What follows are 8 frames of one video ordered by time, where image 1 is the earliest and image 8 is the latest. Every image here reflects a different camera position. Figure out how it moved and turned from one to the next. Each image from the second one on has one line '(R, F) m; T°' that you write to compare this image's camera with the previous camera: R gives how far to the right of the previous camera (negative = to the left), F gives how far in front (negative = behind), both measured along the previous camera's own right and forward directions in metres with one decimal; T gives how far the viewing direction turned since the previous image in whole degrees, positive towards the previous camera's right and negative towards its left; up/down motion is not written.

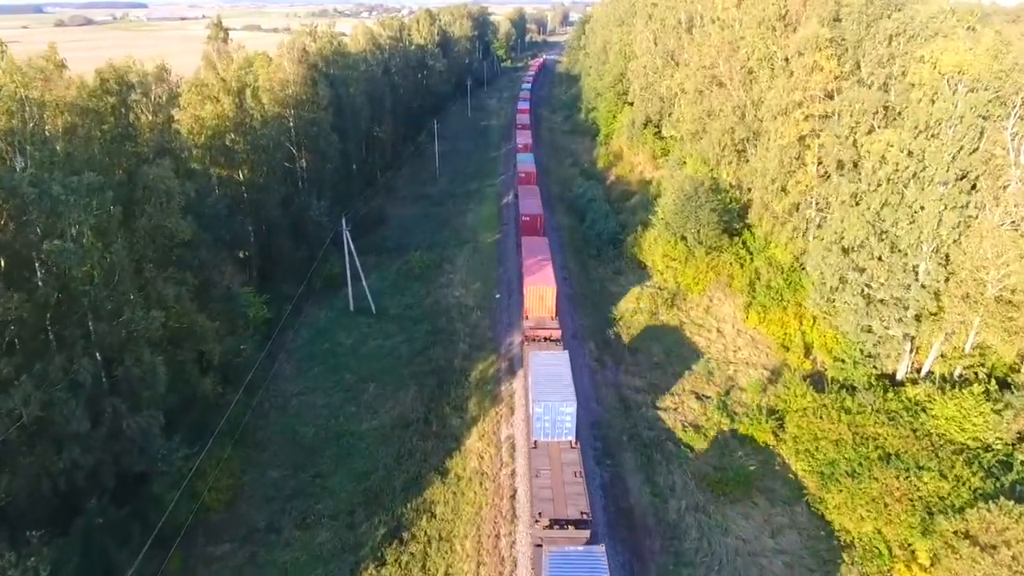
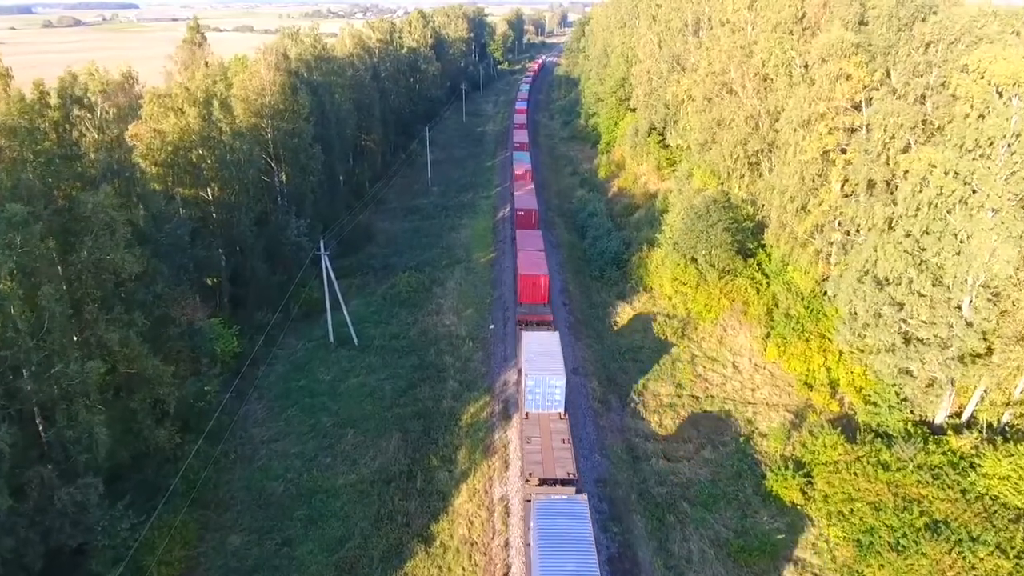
(+0.1, +3.1) m; 0°
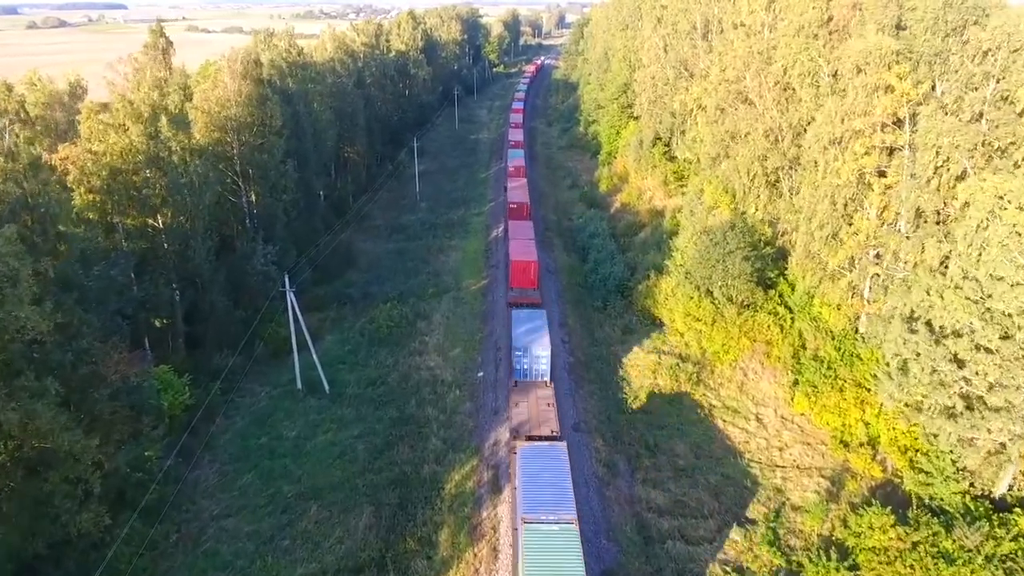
(+0.2, +3.8) m; 0°
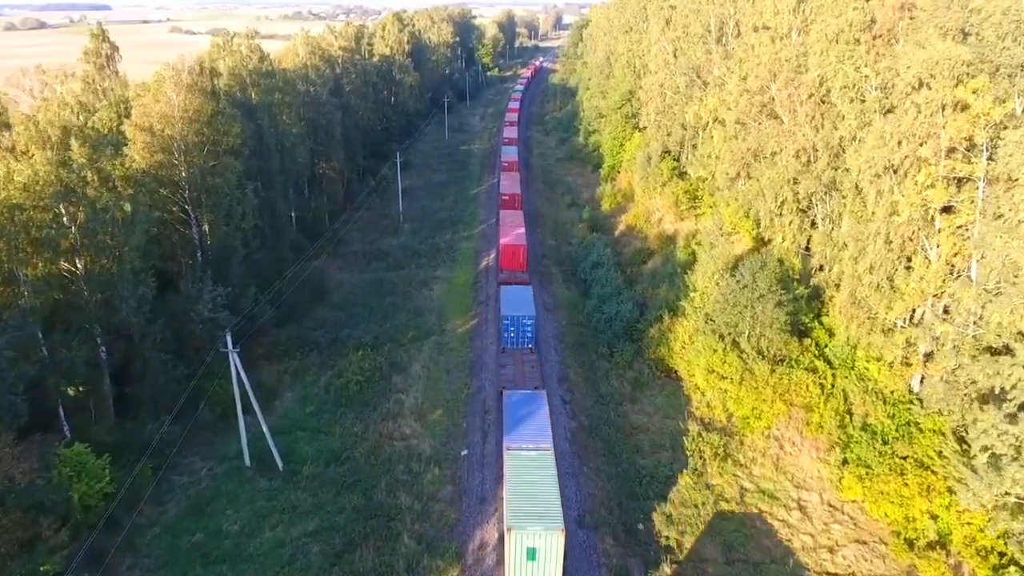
(+0.2, +4.7) m; 0°
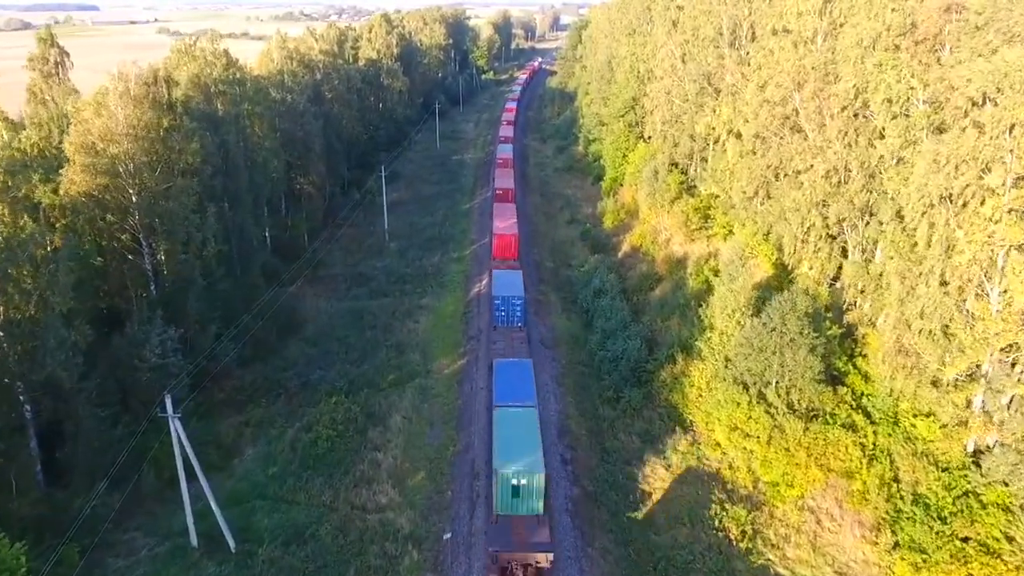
(+0.1, +3.5) m; 0°
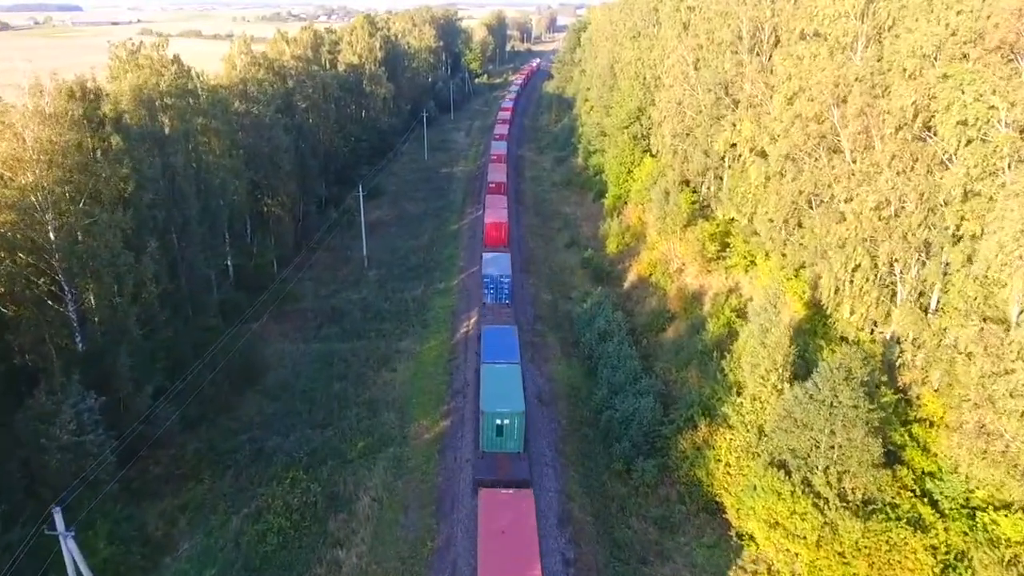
(+0.1, +4.2) m; 0°
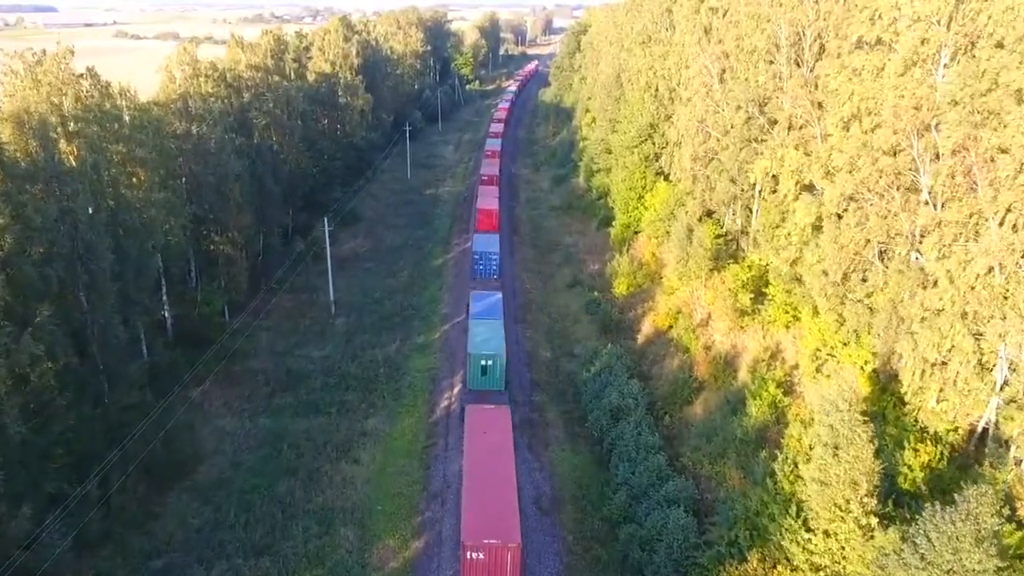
(+0.1, +5.4) m; 0°
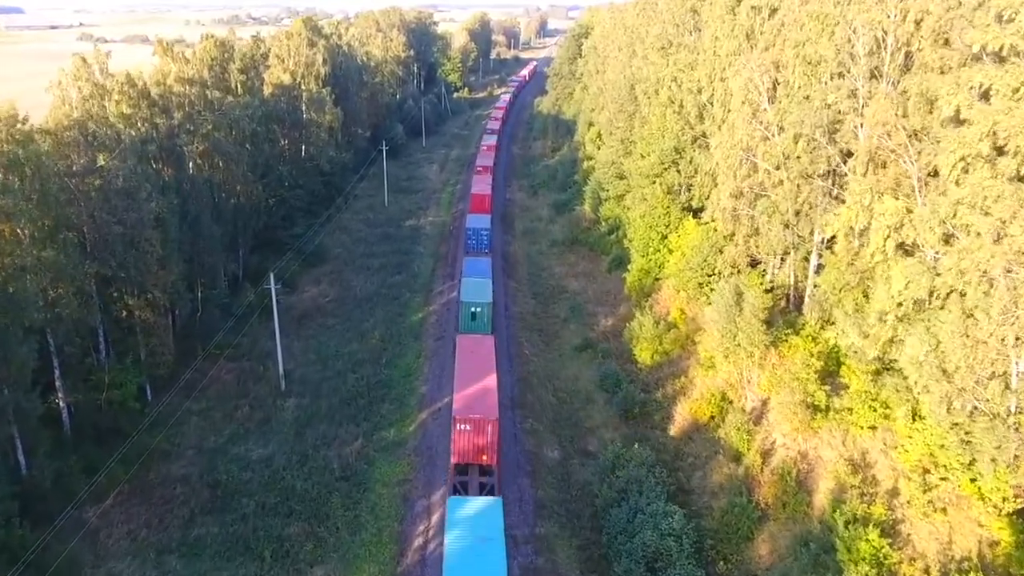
(-0.1, +6.4) m; 0°
